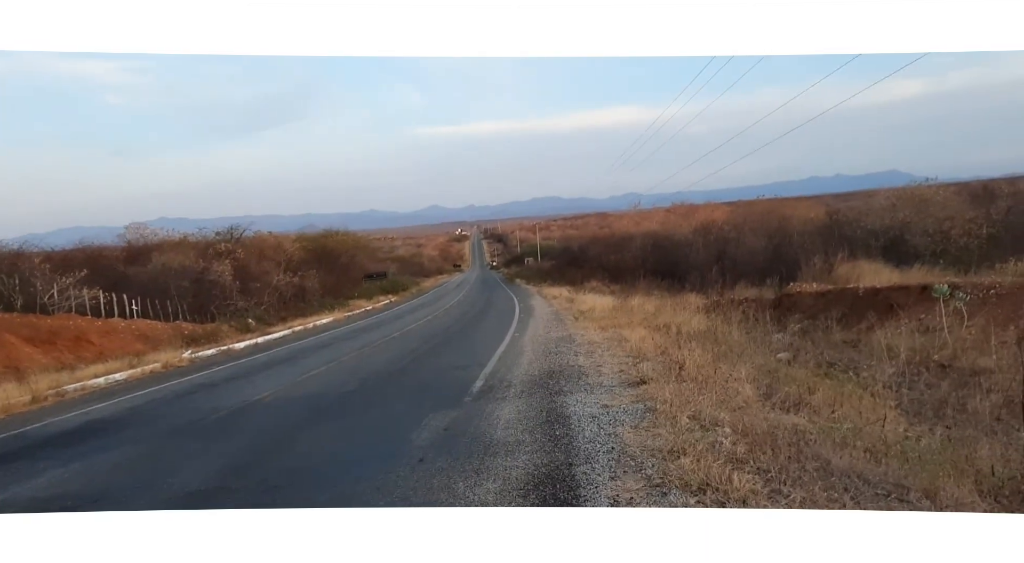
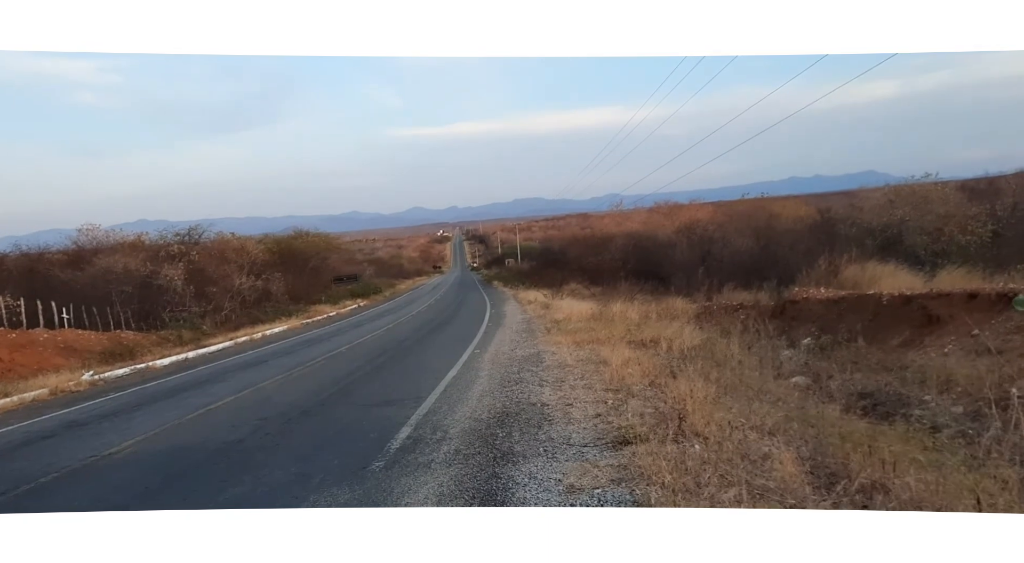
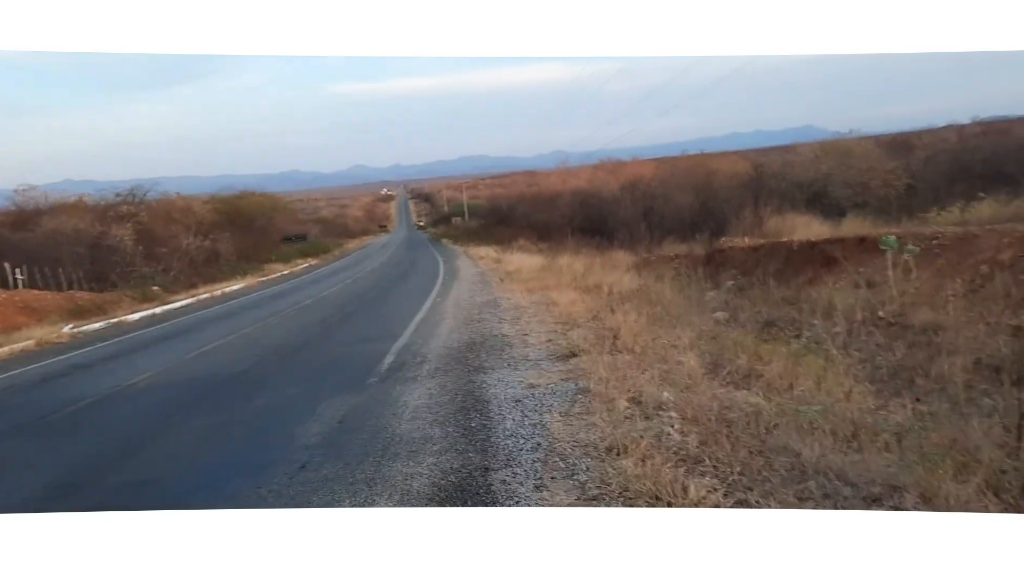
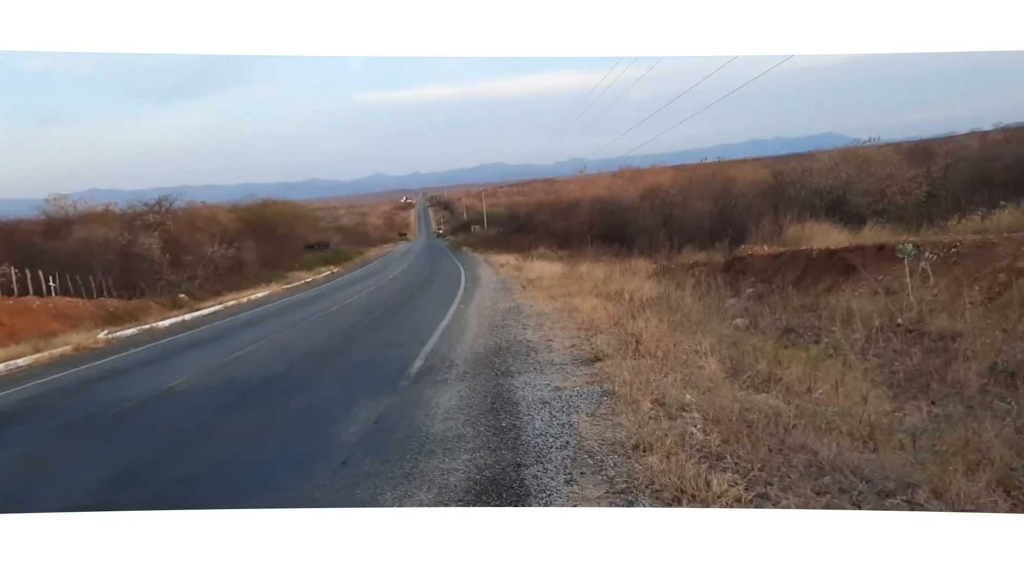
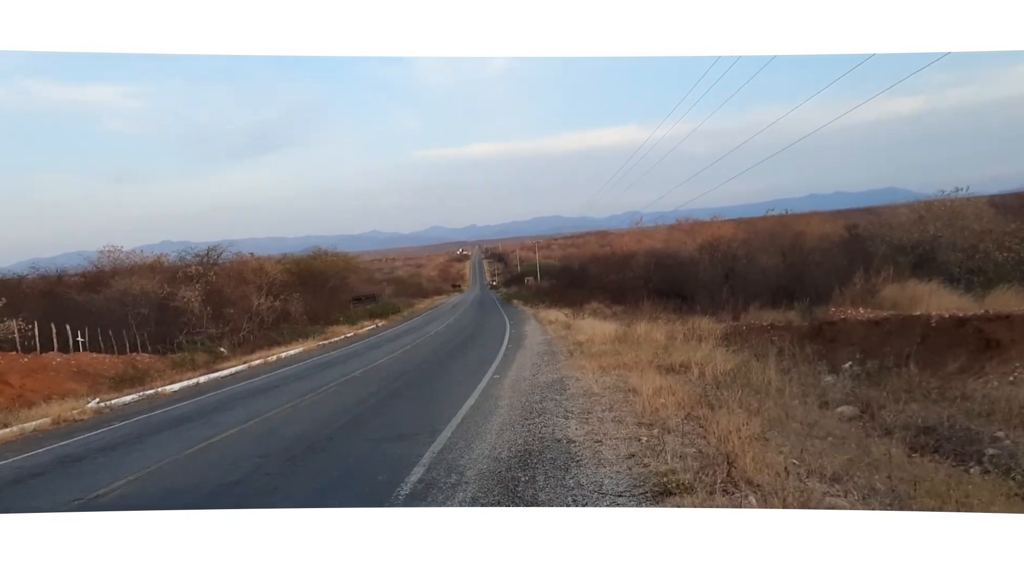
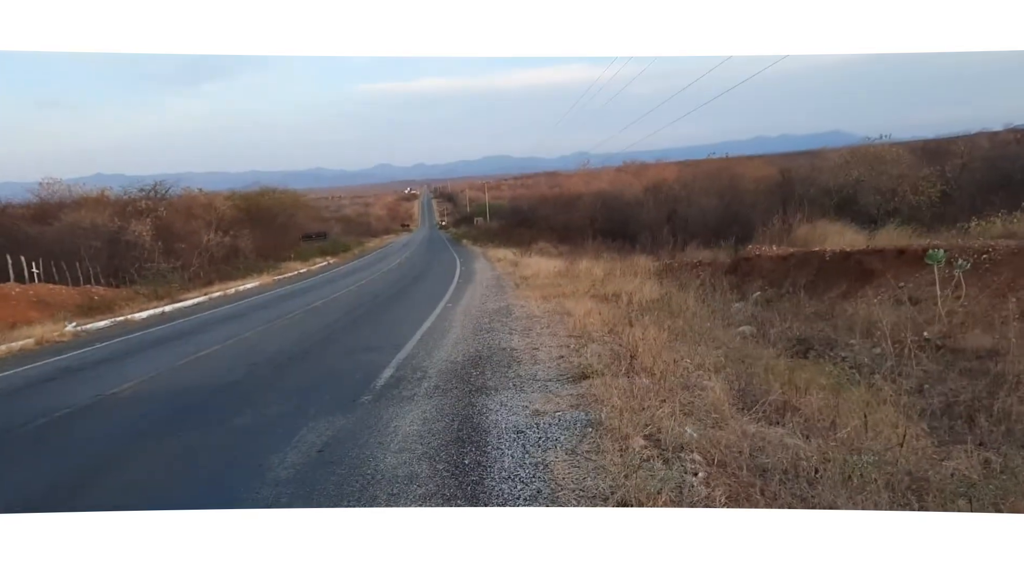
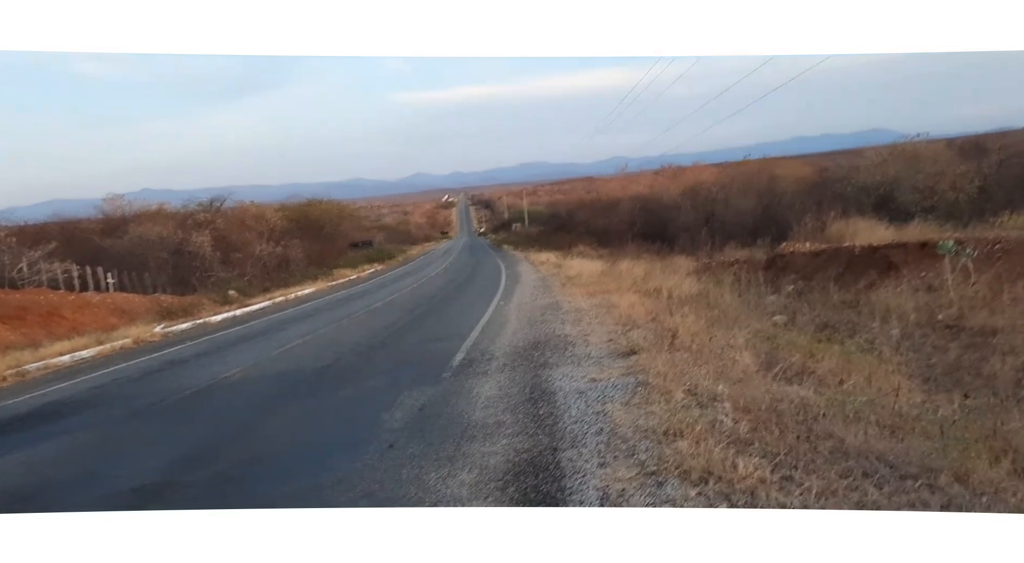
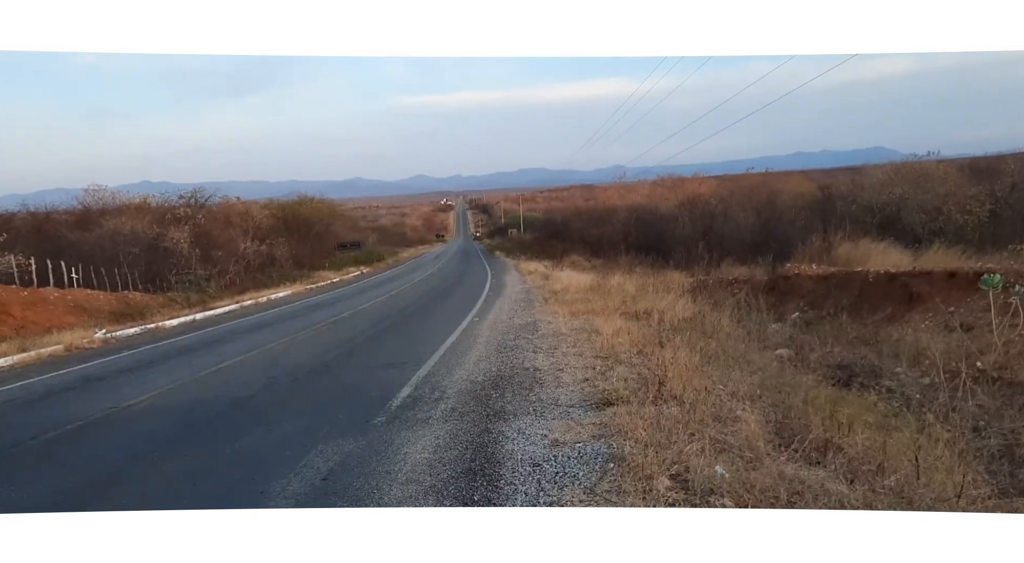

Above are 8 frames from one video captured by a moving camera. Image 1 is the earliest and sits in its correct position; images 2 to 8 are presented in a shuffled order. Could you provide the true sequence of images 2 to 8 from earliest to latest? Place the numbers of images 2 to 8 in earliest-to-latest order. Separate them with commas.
7, 4, 3, 6, 8, 2, 5
